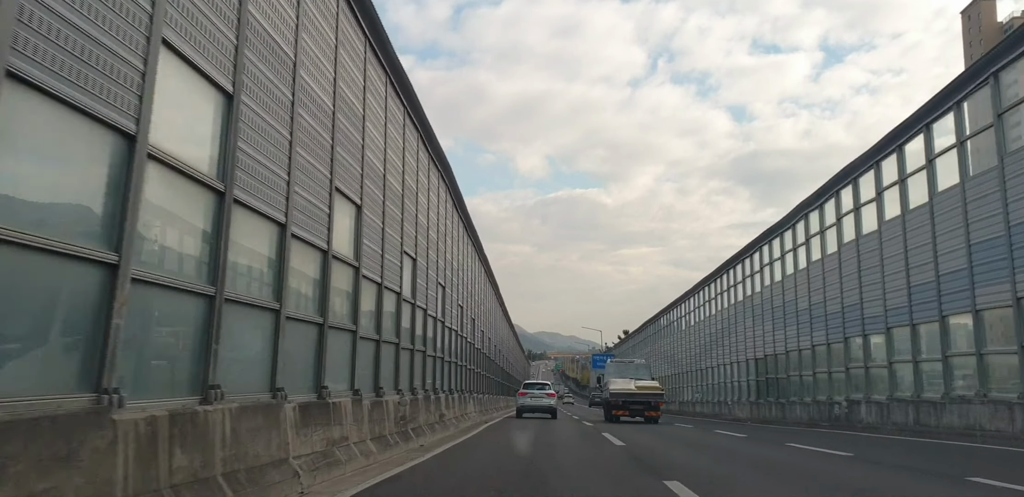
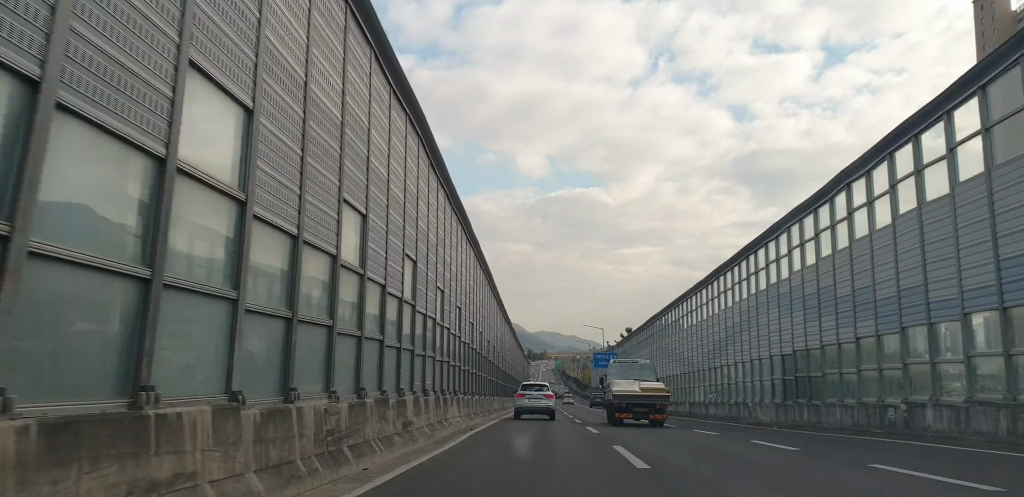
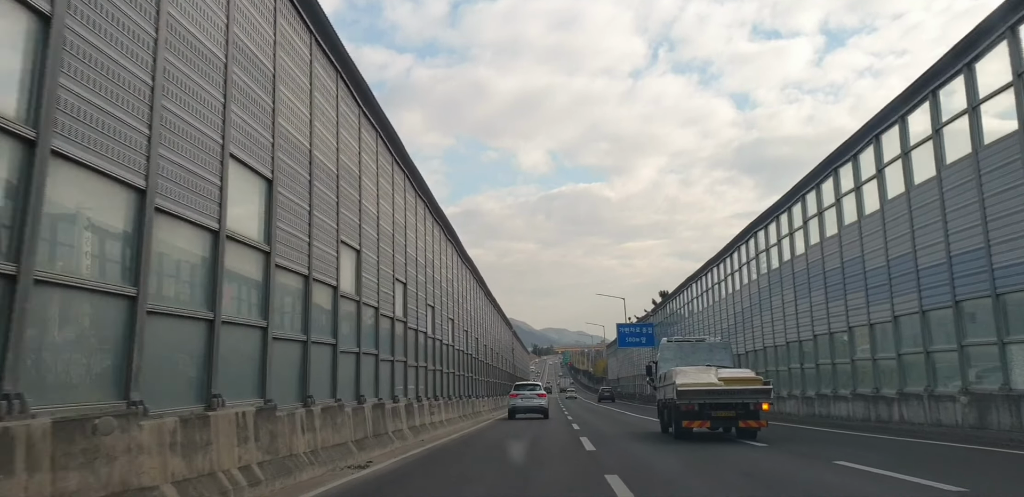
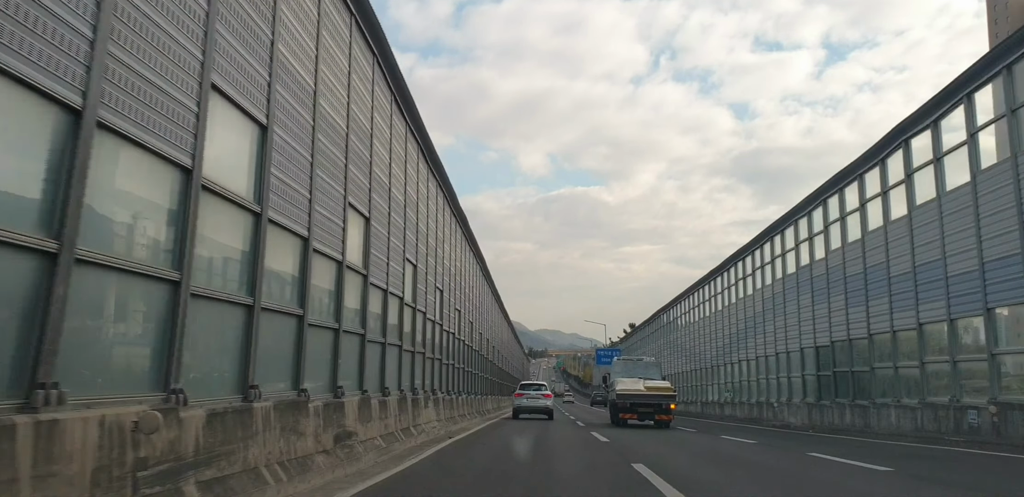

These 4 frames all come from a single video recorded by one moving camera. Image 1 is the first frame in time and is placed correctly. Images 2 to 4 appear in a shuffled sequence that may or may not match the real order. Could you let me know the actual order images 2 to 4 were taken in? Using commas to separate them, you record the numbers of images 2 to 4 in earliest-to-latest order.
2, 4, 3
